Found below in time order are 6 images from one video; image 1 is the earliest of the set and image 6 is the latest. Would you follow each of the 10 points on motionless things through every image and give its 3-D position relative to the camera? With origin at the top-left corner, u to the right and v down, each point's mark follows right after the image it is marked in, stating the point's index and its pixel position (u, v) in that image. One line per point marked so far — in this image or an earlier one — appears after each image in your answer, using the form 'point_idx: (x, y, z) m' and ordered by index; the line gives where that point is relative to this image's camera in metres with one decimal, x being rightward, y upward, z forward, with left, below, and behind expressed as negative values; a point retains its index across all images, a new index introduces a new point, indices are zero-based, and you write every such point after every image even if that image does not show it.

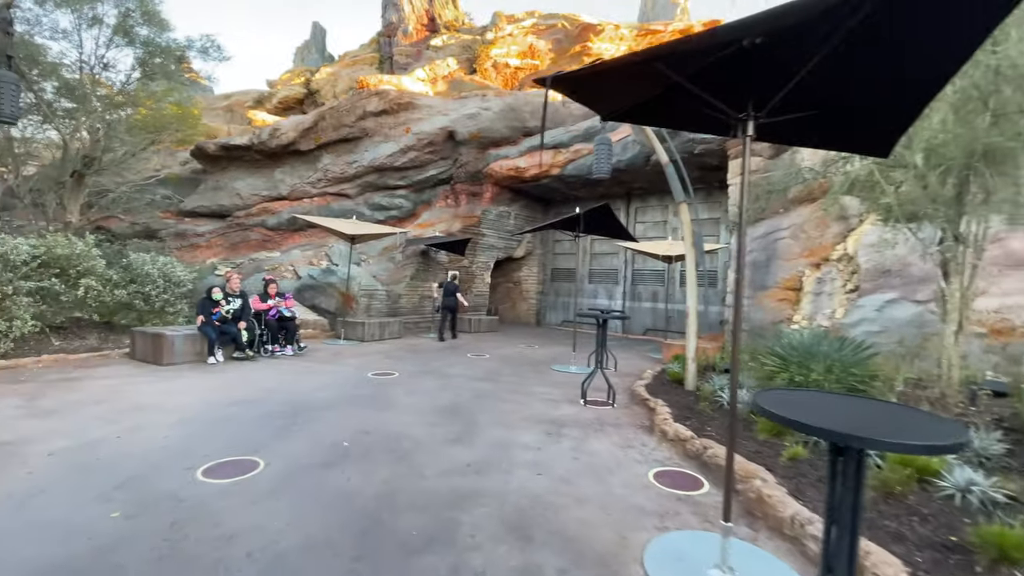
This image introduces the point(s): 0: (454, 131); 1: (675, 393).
0: (-1.7, +4.5, +13.5) m
1: (+1.9, -1.2, +5.5) m
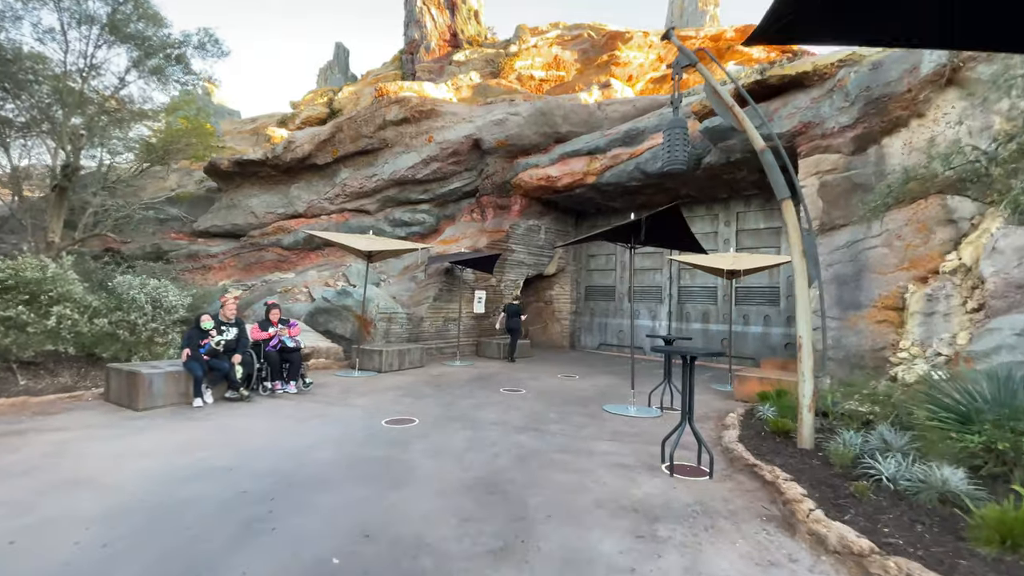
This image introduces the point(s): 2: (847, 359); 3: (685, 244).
0: (-0.9, +4.0, +12.5) m
1: (+2.4, -1.4, +4.1) m
2: (+5.1, -1.1, +7.2) m
3: (+2.3, +0.6, +6.3) m
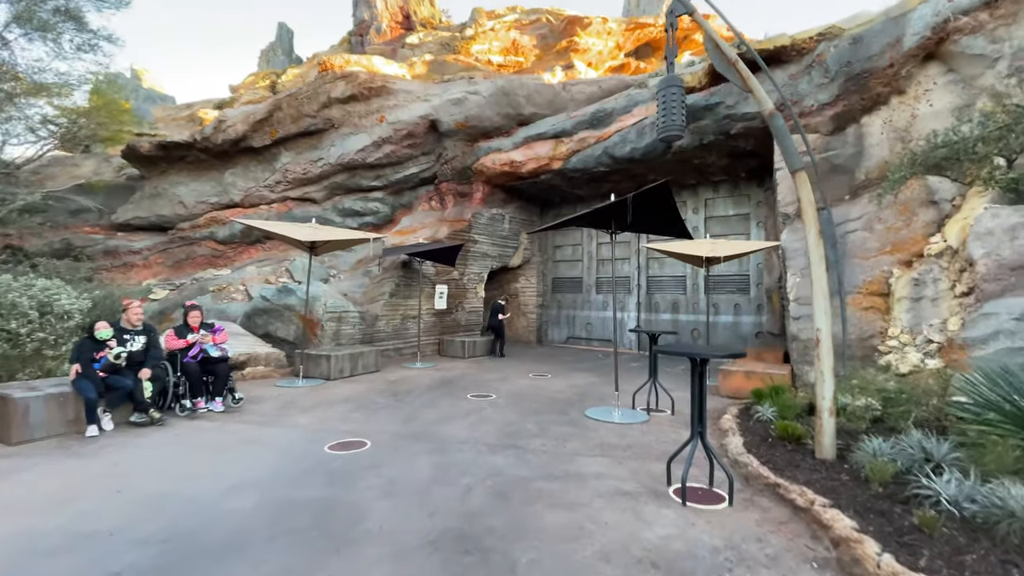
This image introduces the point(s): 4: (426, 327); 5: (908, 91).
0: (-1.8, +4.1, +11.5) m
1: (+2.2, -1.3, +3.5) m
2: (+4.6, -0.9, +6.8) m
3: (+1.9, +0.7, +5.6) m
4: (-2.0, -0.9, +10.6) m
5: (+6.0, +3.0, +7.1) m
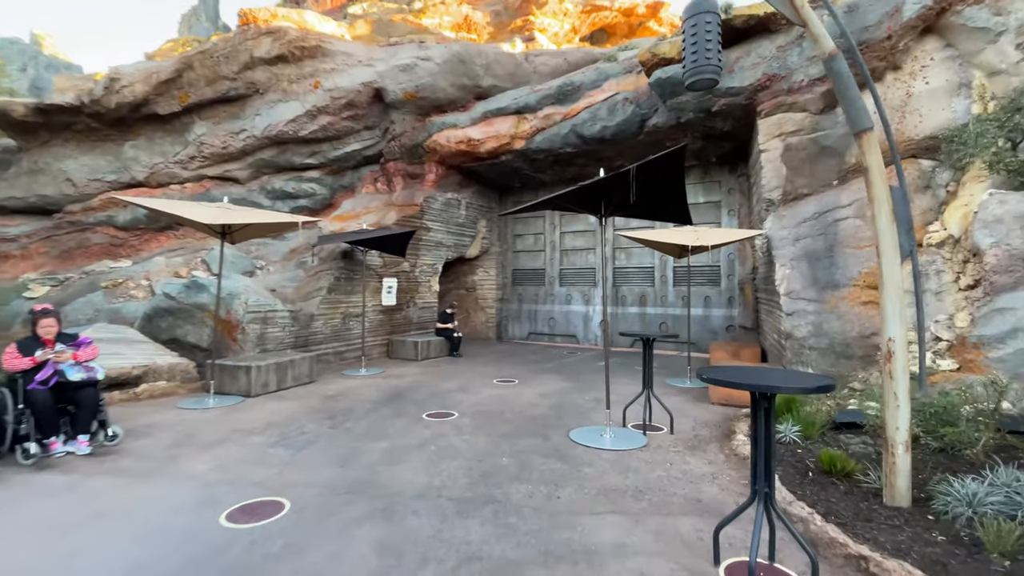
0: (-2.8, +4.3, +10.1) m
1: (+2.1, -1.3, +2.6) m
2: (+4.2, -0.8, +6.2) m
3: (+1.6, +0.8, +4.7) m
4: (-2.8, -0.8, +9.3) m
5: (+5.5, +3.1, +6.6) m
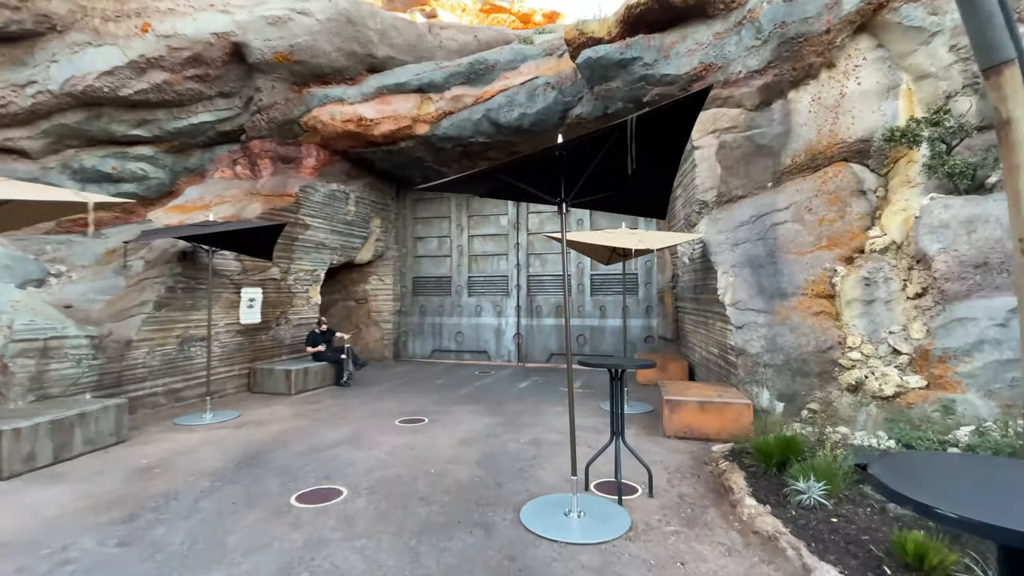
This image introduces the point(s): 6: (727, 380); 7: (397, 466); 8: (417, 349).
0: (-4.5, +4.0, +7.9) m
1: (+2.0, -1.4, +1.6) m
2: (+3.2, -0.9, +5.6) m
3: (+1.0, +0.7, +3.5) m
4: (-4.3, -1.0, +7.0) m
5: (+4.3, +3.0, +6.3) m
6: (+2.9, -1.2, +6.3) m
7: (-1.0, -1.5, +4.1) m
8: (-2.2, -1.4, +10.9) m
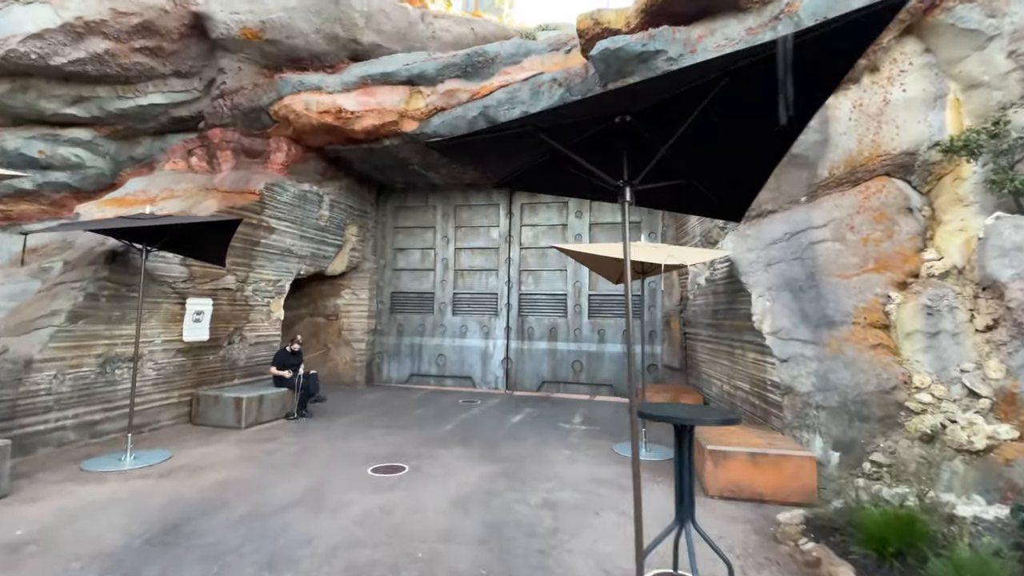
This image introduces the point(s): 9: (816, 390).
0: (-4.4, +3.9, +6.8) m
1: (+2.2, -1.4, +0.7) m
2: (+3.2, -1.2, +4.7) m
3: (+1.2, +0.6, +2.7) m
4: (-4.3, -1.1, +5.8) m
5: (+4.4, +2.6, +5.6) m
6: (+2.9, -1.5, +5.4) m
7: (-0.9, -1.6, +3.0) m
8: (-2.4, -1.7, +9.7) m
9: (+3.1, -1.0, +4.9) m
